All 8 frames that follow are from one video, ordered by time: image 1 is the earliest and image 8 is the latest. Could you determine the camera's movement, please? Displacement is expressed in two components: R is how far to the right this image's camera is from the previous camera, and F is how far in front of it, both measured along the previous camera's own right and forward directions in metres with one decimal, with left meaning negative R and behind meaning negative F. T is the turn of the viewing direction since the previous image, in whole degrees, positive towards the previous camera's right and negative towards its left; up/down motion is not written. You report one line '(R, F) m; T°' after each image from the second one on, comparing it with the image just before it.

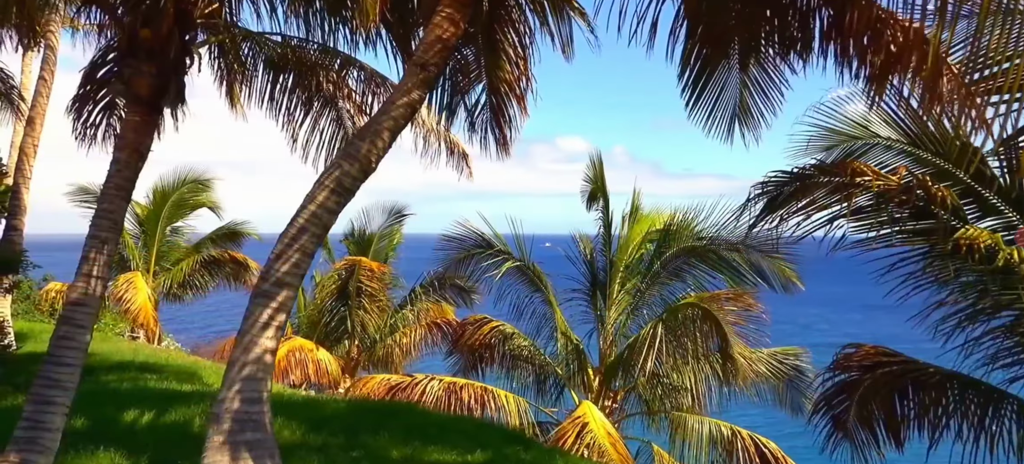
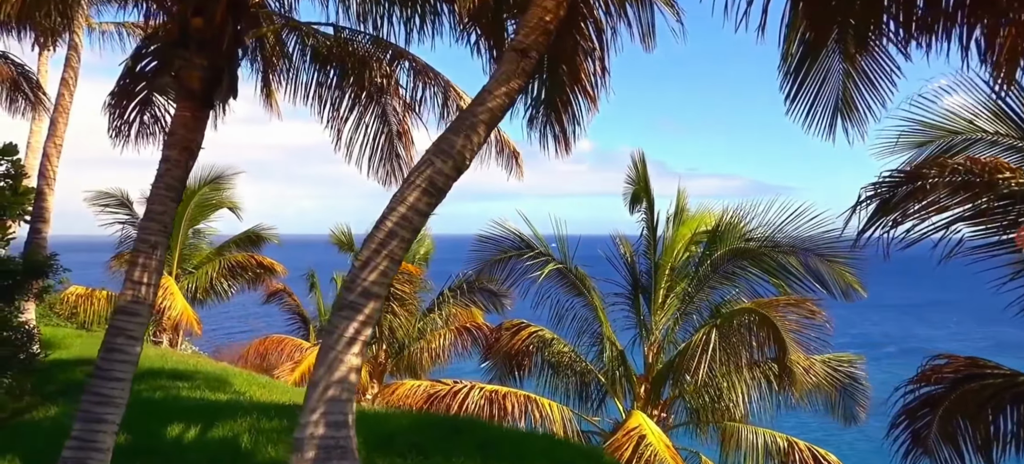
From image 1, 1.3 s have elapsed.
(-0.4, +0.4) m; 0°
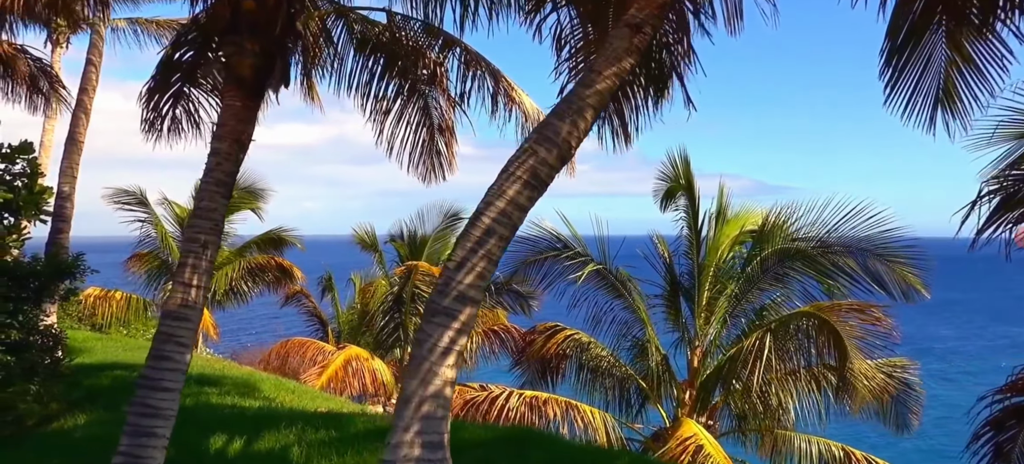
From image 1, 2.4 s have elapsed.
(-0.4, +0.4) m; 0°
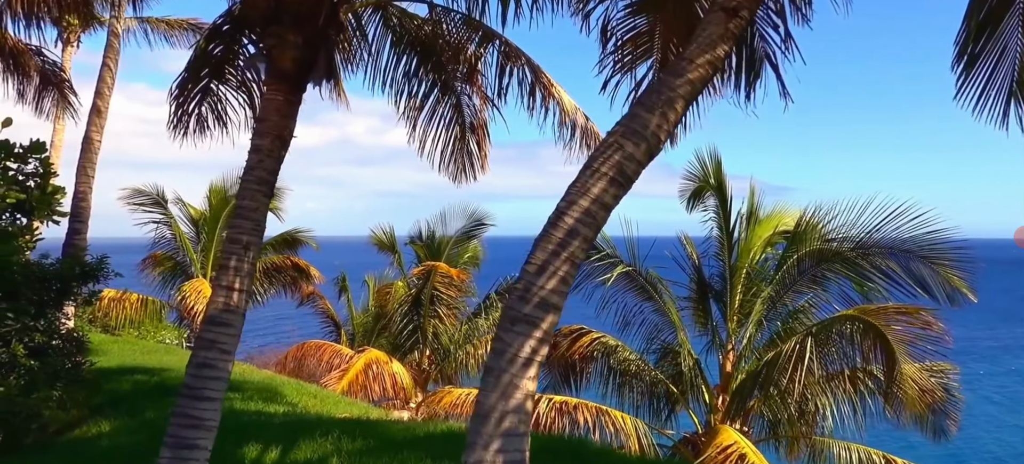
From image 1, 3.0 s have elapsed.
(-0.3, +0.3) m; 0°
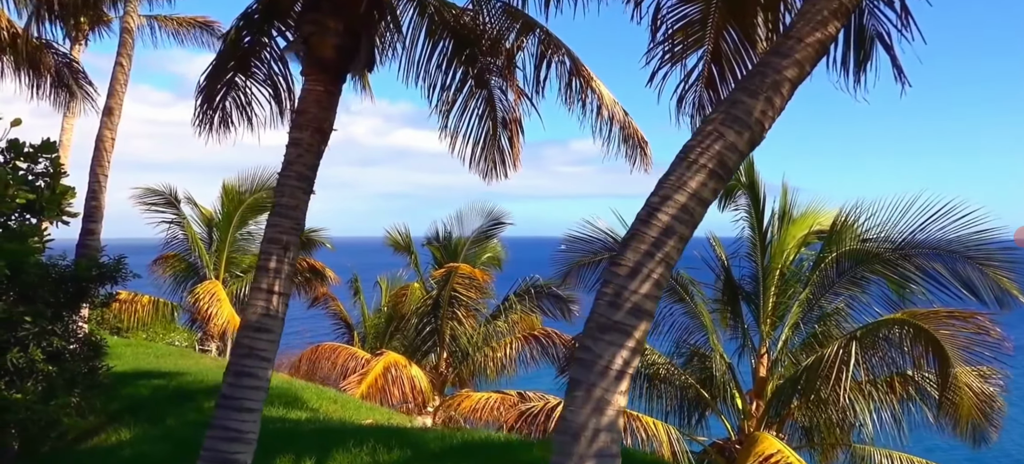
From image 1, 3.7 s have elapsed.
(-0.2, +0.3) m; 0°
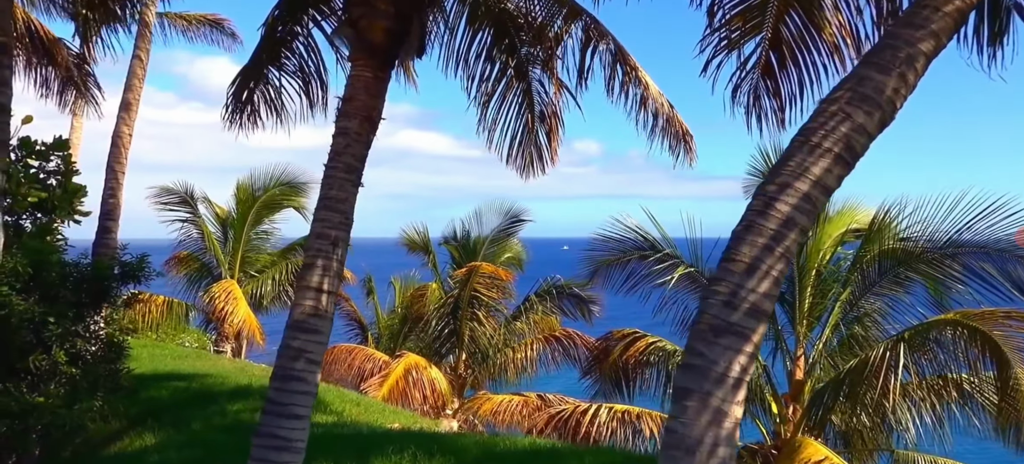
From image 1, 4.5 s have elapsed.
(-0.3, +0.3) m; 0°
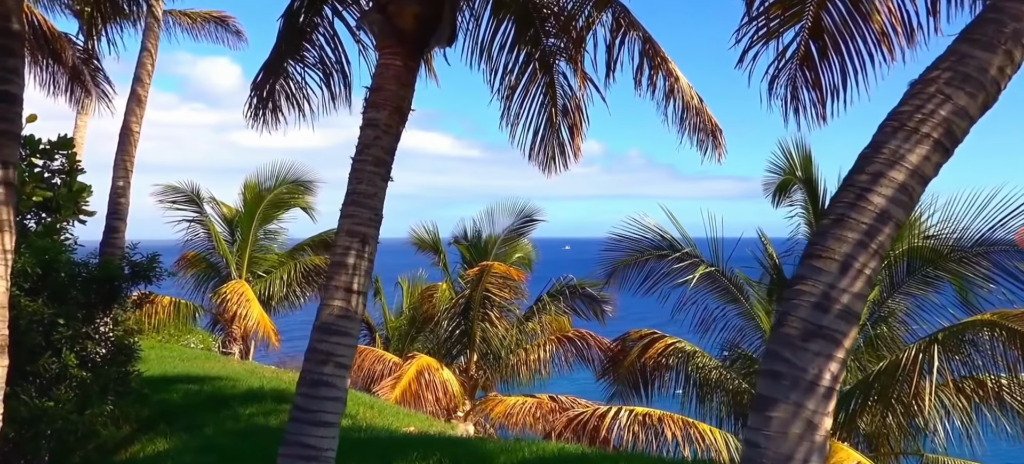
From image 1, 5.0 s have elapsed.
(-0.2, +0.2) m; 0°
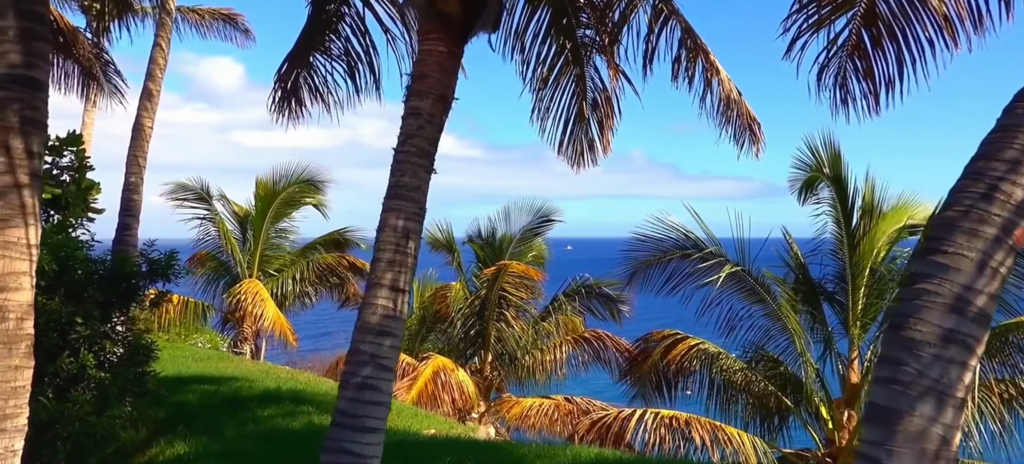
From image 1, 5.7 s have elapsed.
(-0.2, +0.2) m; 0°
